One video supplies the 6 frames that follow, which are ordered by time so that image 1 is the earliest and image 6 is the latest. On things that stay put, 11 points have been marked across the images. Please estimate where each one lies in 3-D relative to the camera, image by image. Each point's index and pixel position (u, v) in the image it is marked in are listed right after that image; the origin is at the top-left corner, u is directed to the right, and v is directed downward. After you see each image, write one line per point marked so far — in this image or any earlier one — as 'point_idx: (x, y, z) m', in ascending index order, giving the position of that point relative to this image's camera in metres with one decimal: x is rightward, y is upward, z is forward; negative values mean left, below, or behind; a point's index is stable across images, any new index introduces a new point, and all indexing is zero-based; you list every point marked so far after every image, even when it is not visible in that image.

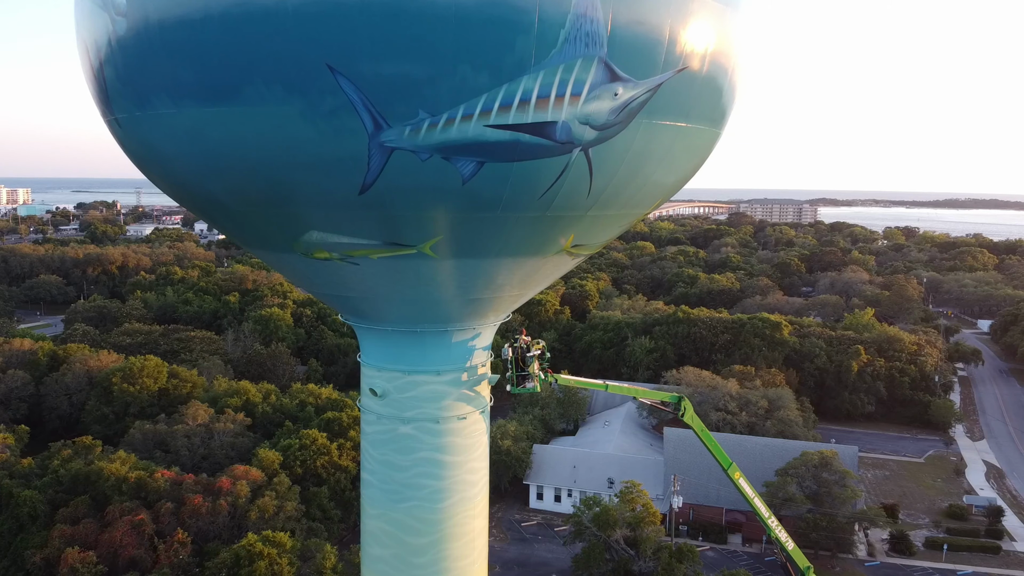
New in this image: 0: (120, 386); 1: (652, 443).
0: (-10.8, -2.7, +17.4) m
1: (+3.7, -4.1, +16.6) m
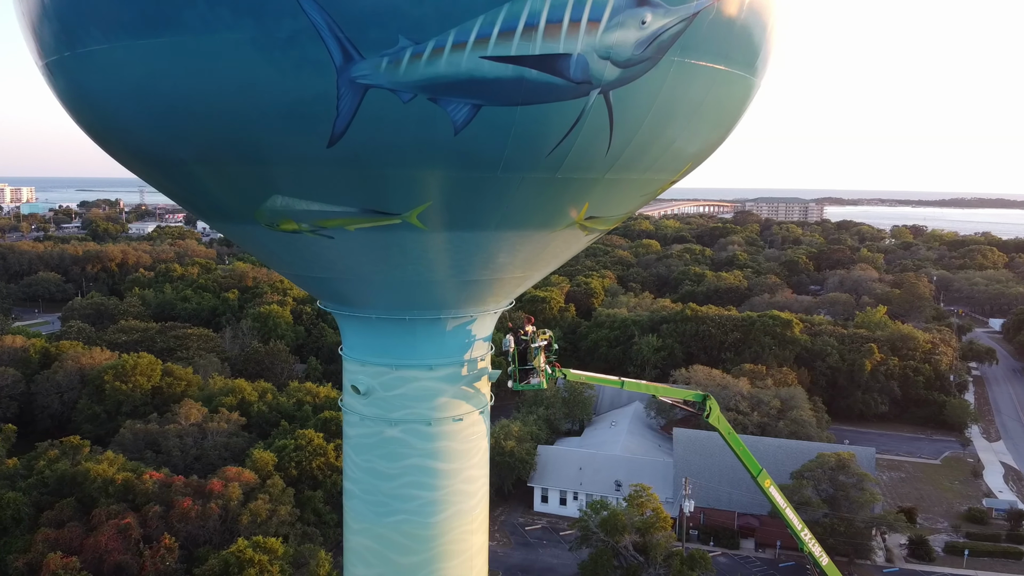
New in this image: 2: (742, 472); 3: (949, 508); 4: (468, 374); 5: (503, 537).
0: (-10.7, -2.6, +16.9) m
1: (+3.7, -4.0, +16.0) m
2: (+5.0, -4.0, +13.9) m
3: (+10.9, -5.5, +15.9) m
4: (-0.4, -0.7, +5.1) m
5: (-0.2, -5.3, +13.4) m
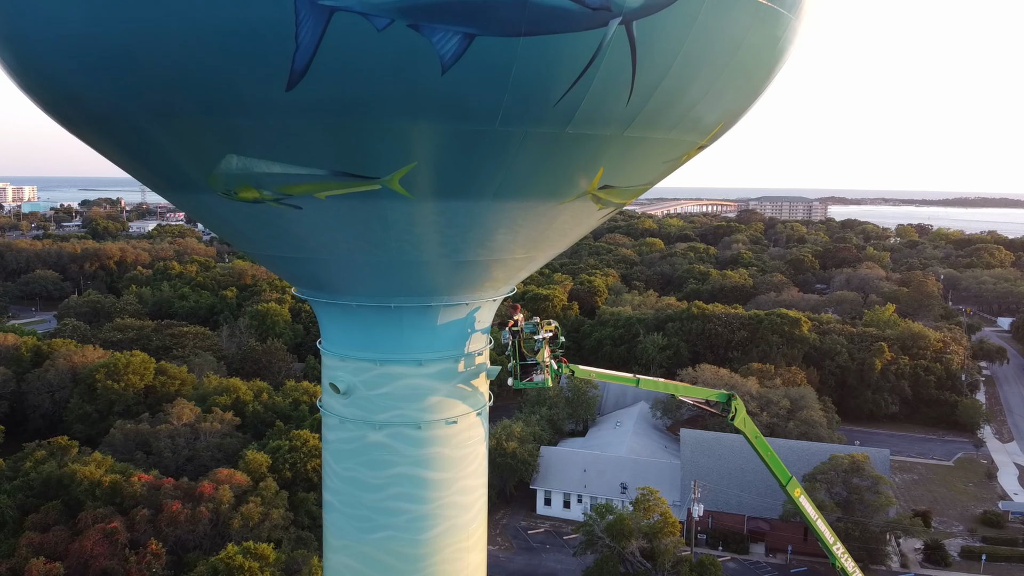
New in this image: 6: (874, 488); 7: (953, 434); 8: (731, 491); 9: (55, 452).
0: (-10.6, -2.5, +16.4) m
1: (+3.8, -3.9, +15.6) m
2: (+5.1, -3.9, +13.4) m
3: (+11.0, -5.4, +15.4) m
4: (-0.4, -0.6, +4.6) m
5: (-0.2, -5.2, +12.9) m
6: (+7.3, -4.0, +12.7) m
7: (+13.7, -4.5, +19.7) m
8: (+4.6, -4.3, +13.3) m
9: (-9.9, -3.5, +13.7) m
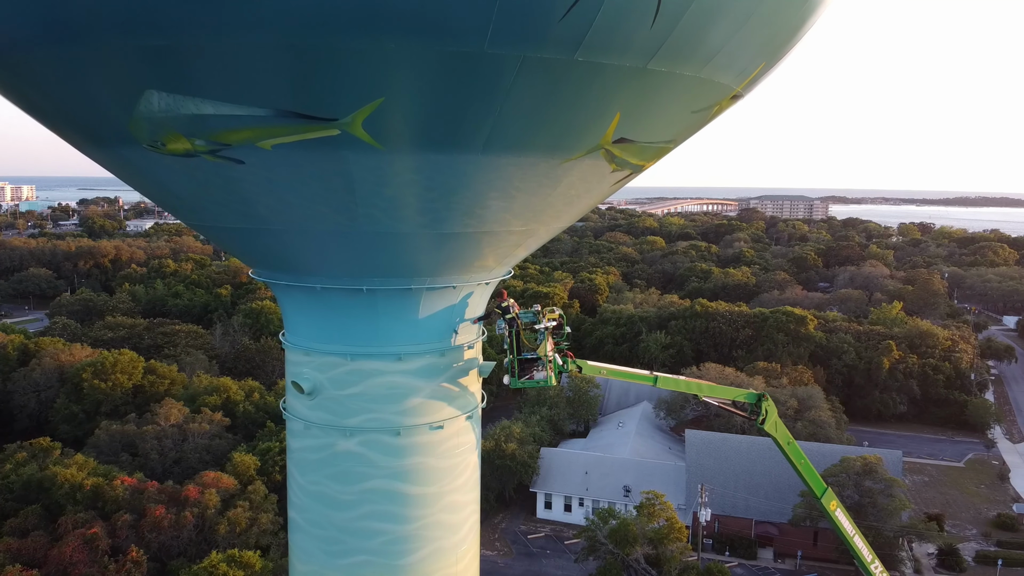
0: (-10.6, -2.4, +15.9) m
1: (+3.8, -3.8, +15.0) m
2: (+5.1, -3.8, +12.9) m
3: (+11.0, -5.3, +14.9) m
4: (-0.4, -0.5, +4.1) m
5: (-0.2, -5.1, +12.4) m
6: (+7.3, -3.9, +12.2) m
7: (+13.7, -4.4, +19.1) m
8: (+4.6, -4.2, +12.8) m
9: (-9.9, -3.5, +13.1) m
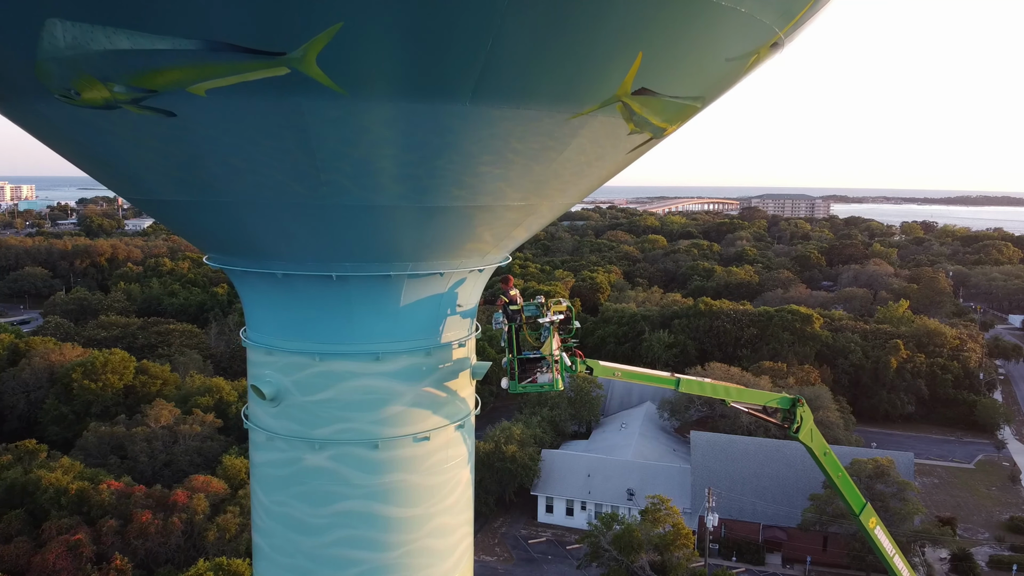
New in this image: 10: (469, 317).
0: (-10.6, -2.3, +15.5) m
1: (+3.8, -3.7, +14.6) m
2: (+5.1, -3.8, +12.5) m
3: (+11.0, -5.3, +14.4) m
4: (-0.4, -0.5, +3.7) m
5: (-0.2, -5.0, +12.0) m
6: (+7.3, -3.9, +11.8) m
7: (+13.7, -4.4, +18.7) m
8: (+4.6, -4.1, +12.3) m
9: (-9.9, -3.4, +12.7) m
10: (-0.2, -0.2, +3.9) m
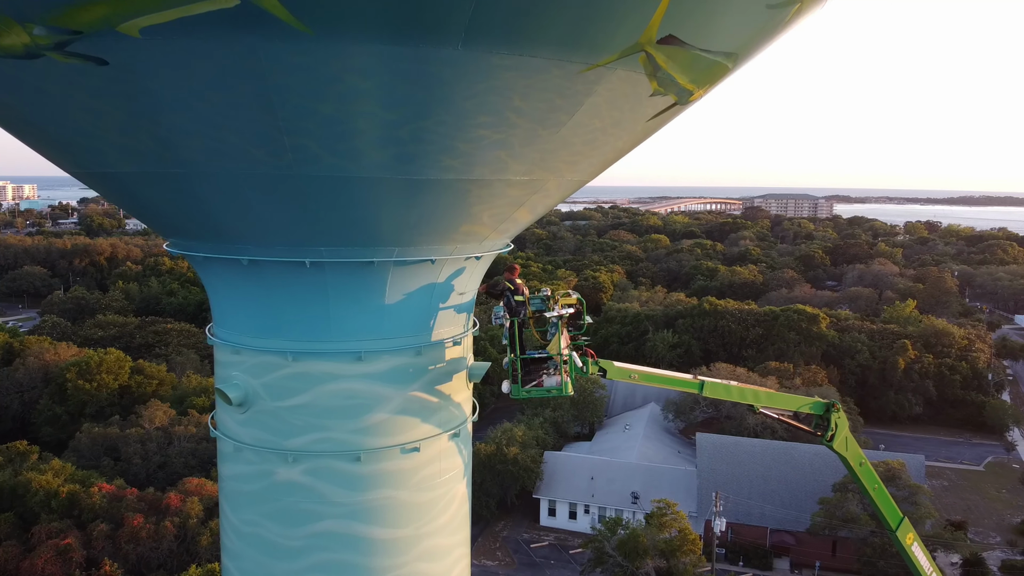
0: (-10.6, -2.3, +15.2) m
1: (+3.8, -3.7, +14.3) m
2: (+5.1, -3.8, +12.2) m
3: (+11.0, -5.2, +14.1) m
4: (-0.4, -0.4, +3.4) m
5: (-0.1, -5.0, +11.7) m
6: (+7.3, -3.8, +11.5) m
7: (+13.8, -4.3, +18.4) m
8: (+4.6, -4.1, +12.0) m
9: (-9.9, -3.4, +12.5) m
10: (-0.2, -0.2, +3.6) m
